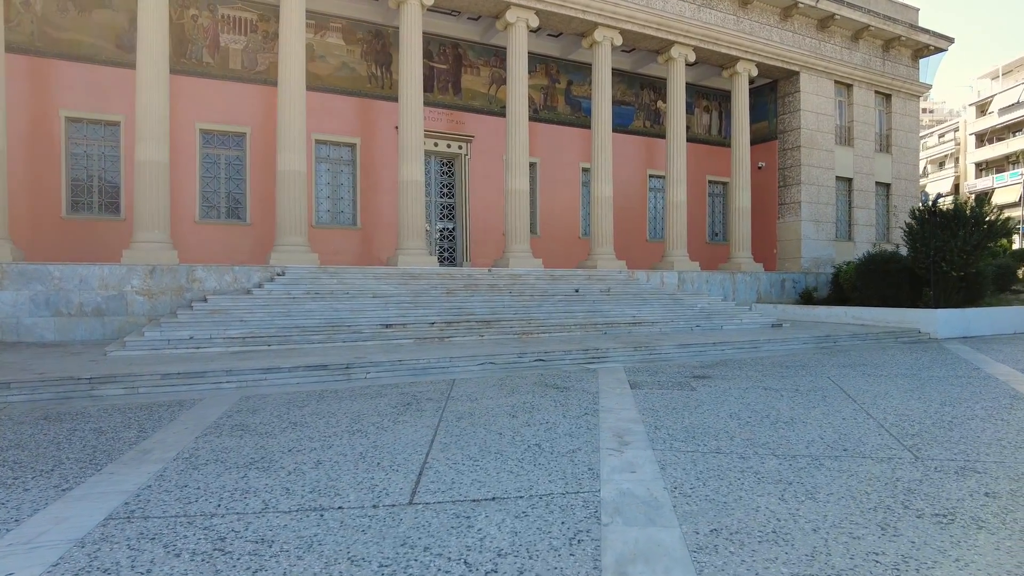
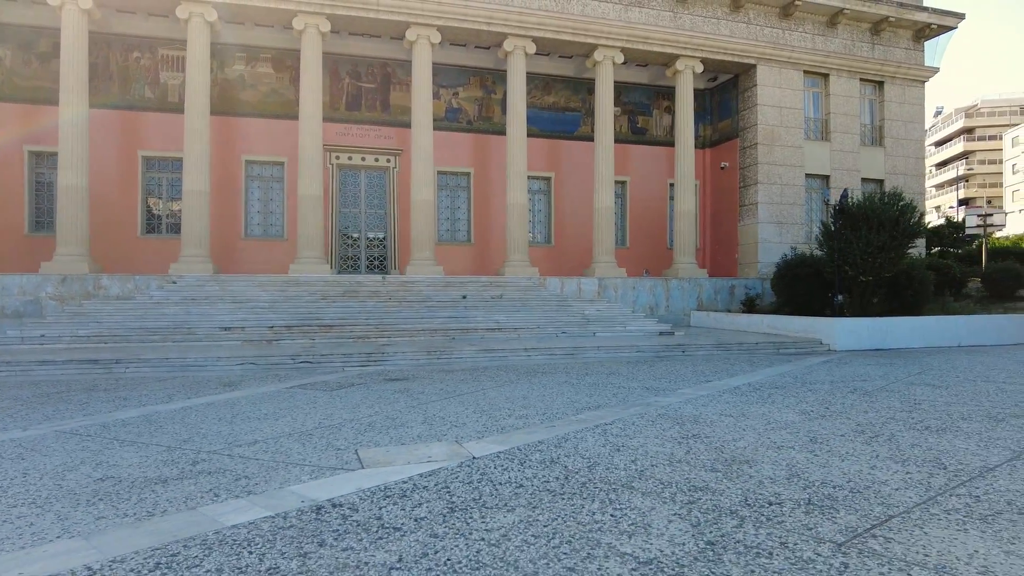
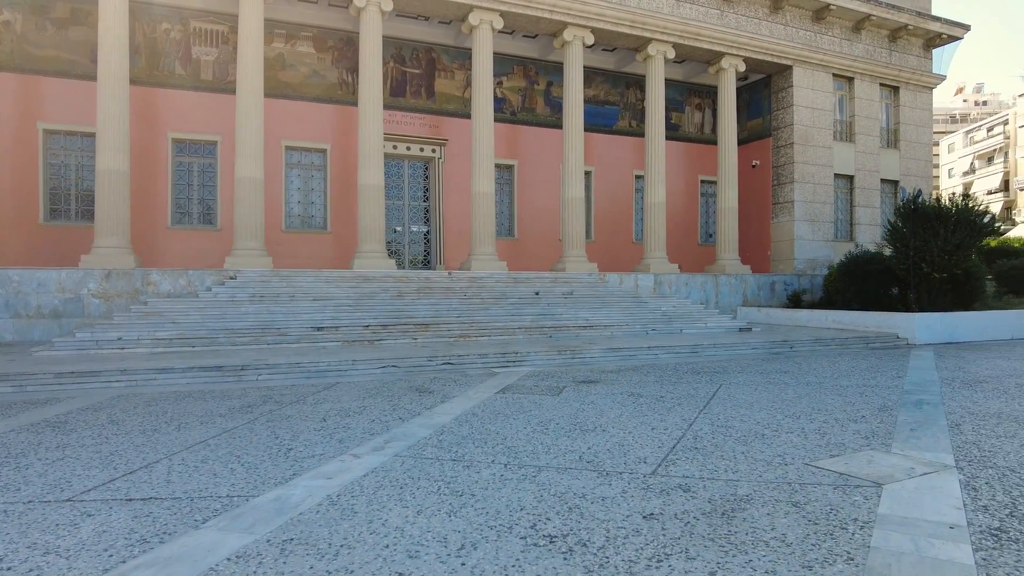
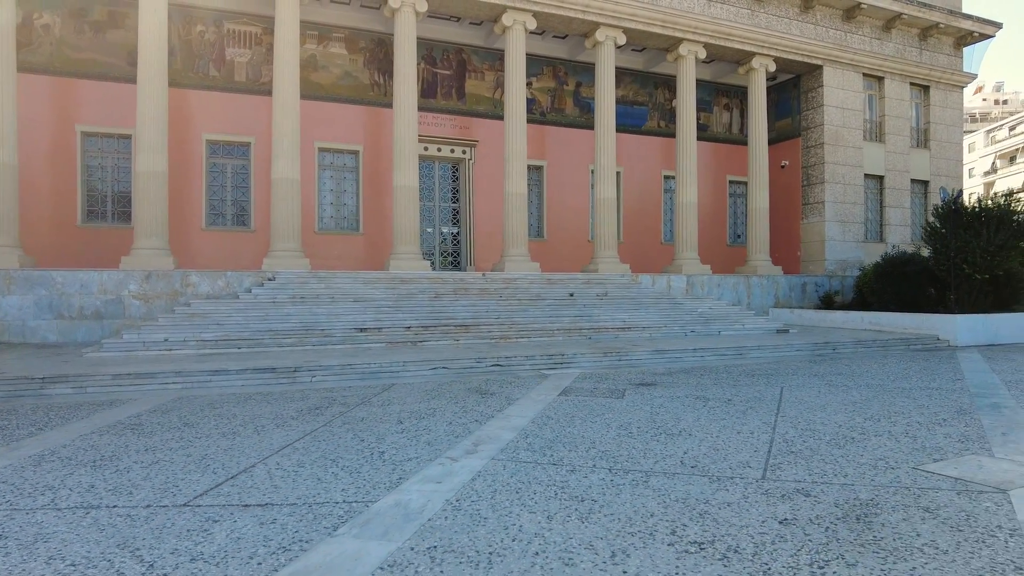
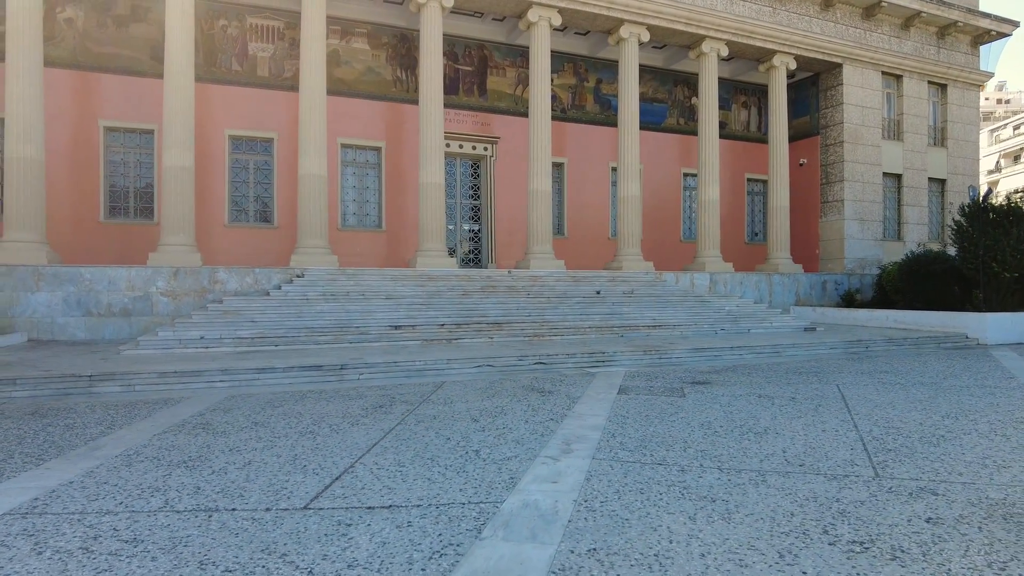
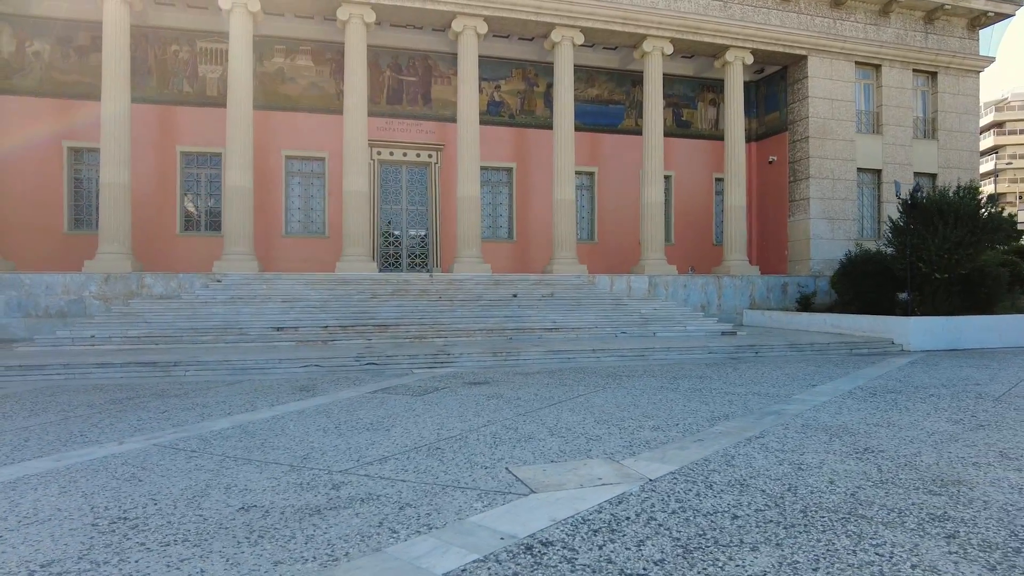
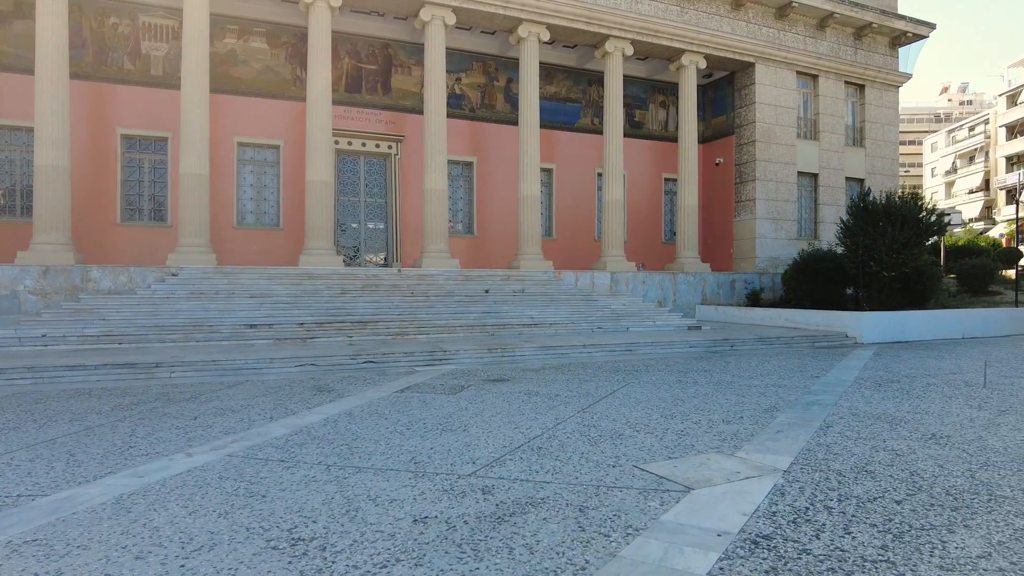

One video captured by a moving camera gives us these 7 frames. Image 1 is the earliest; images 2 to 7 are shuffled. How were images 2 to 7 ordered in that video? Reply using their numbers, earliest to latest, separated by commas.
5, 4, 3, 7, 6, 2
